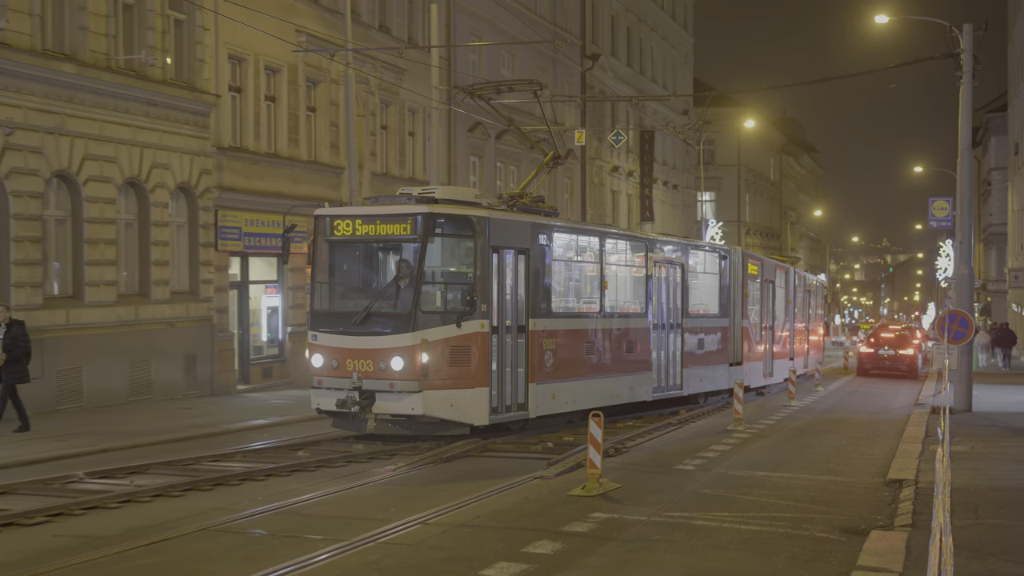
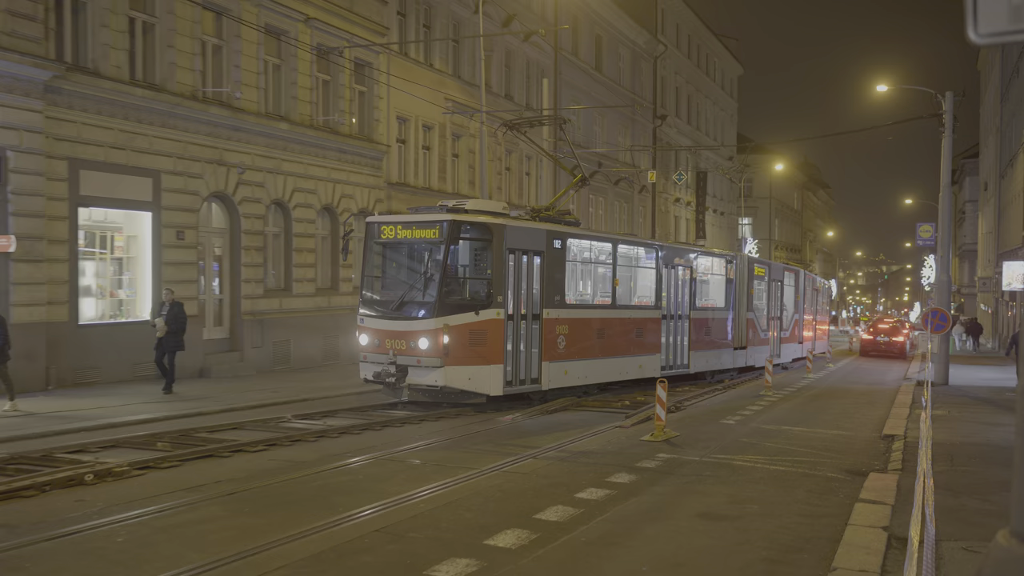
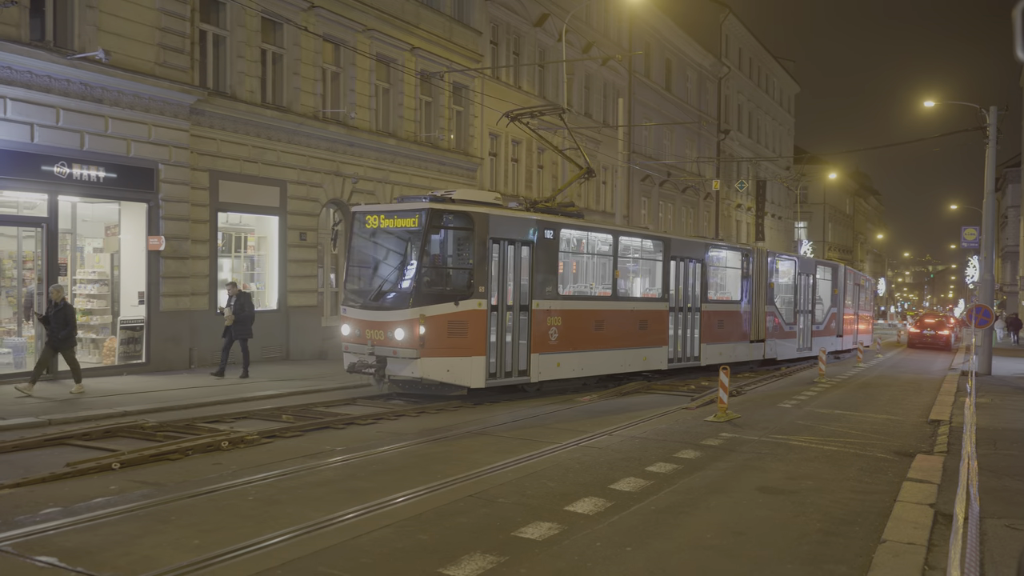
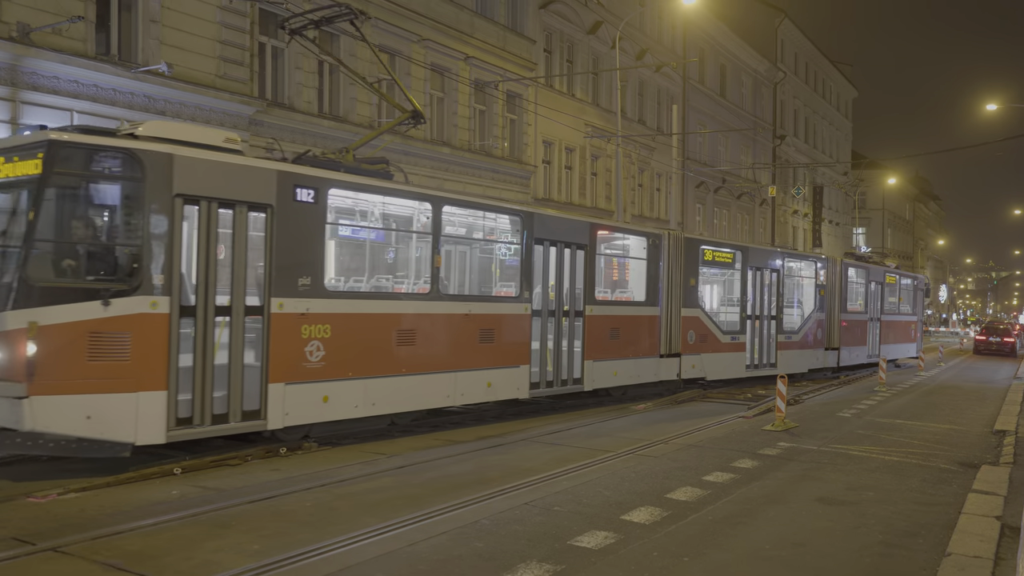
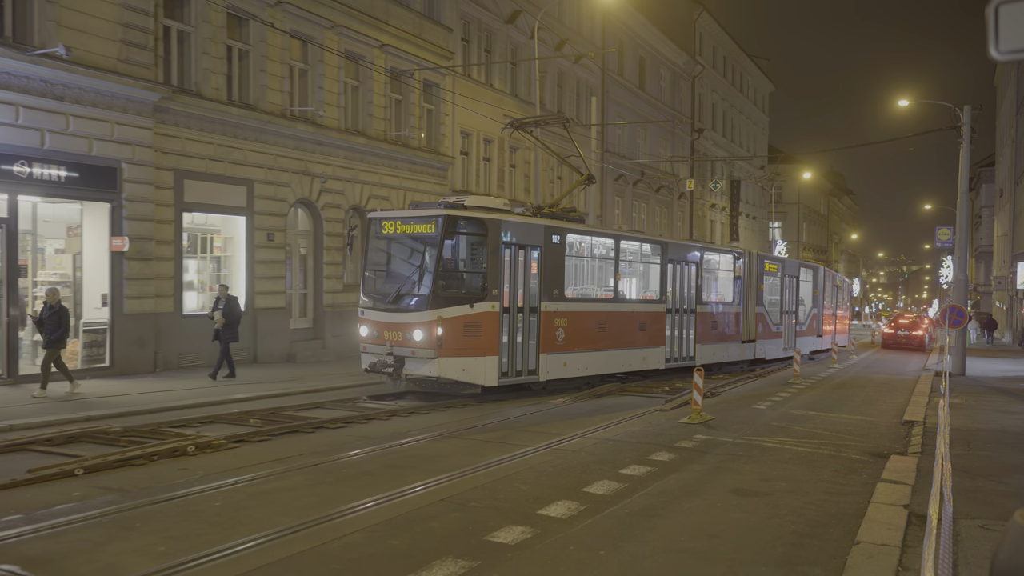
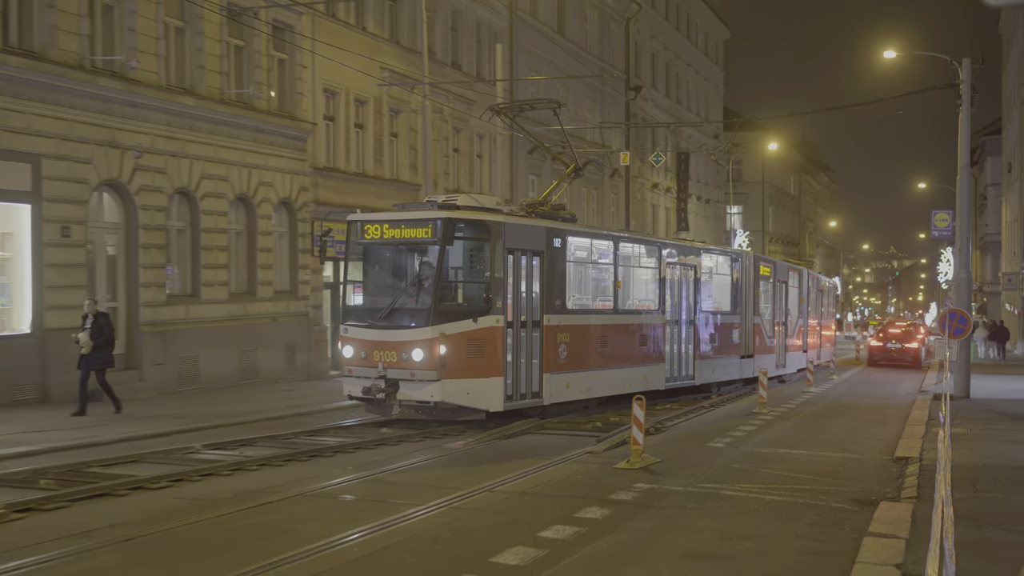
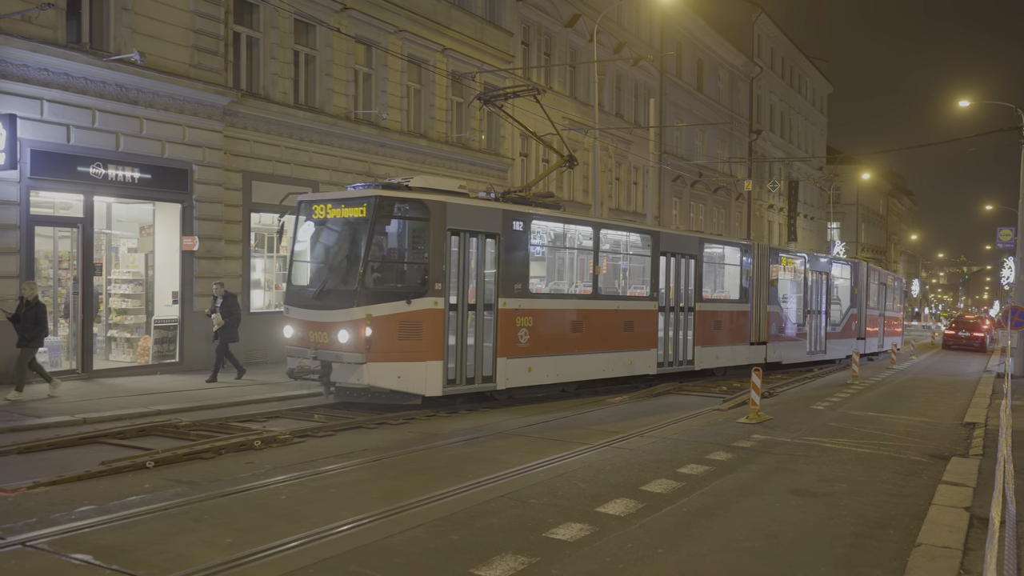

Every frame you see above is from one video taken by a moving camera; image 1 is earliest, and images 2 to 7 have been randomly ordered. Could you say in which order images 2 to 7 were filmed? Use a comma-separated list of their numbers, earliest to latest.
6, 2, 5, 3, 7, 4
